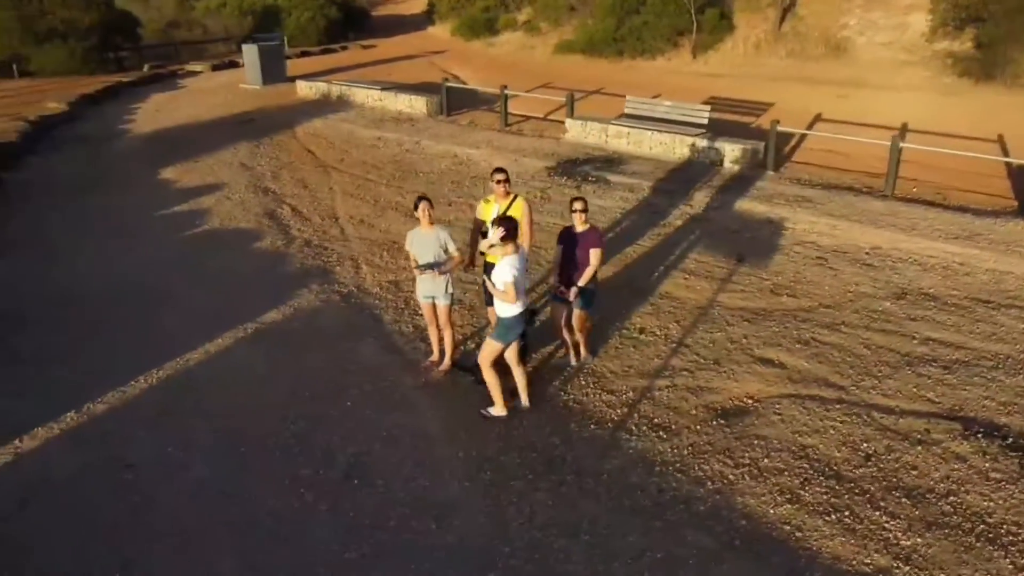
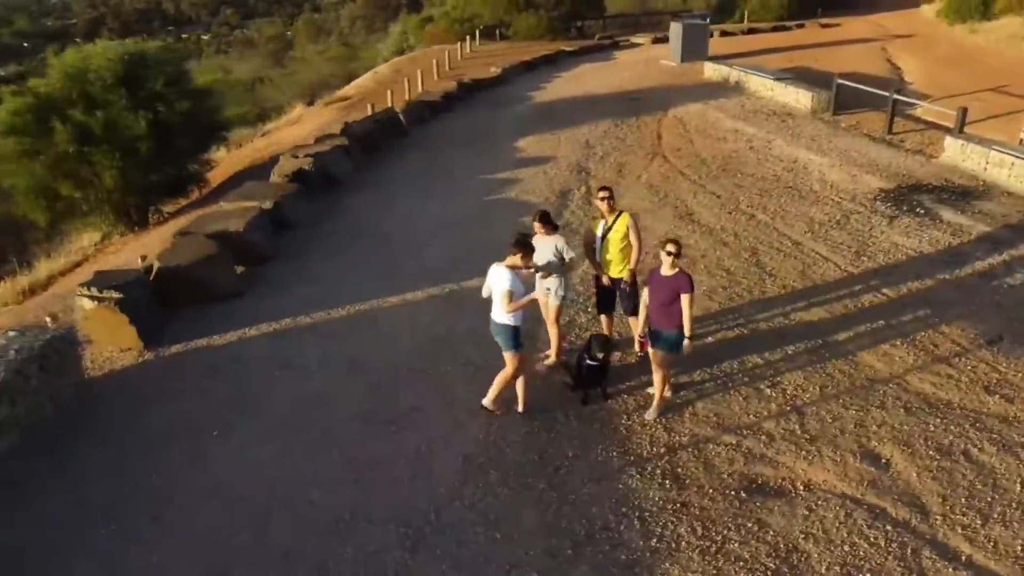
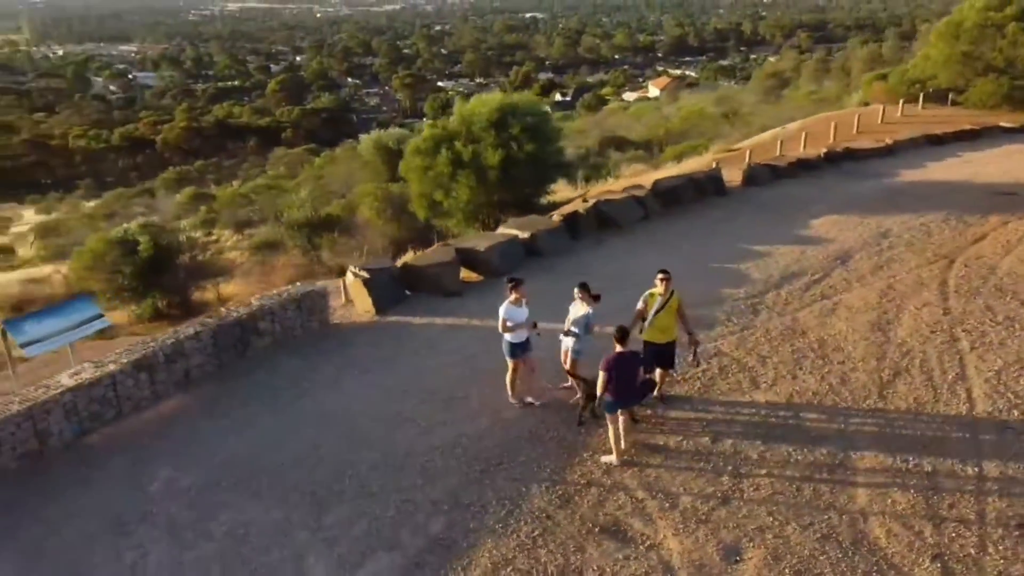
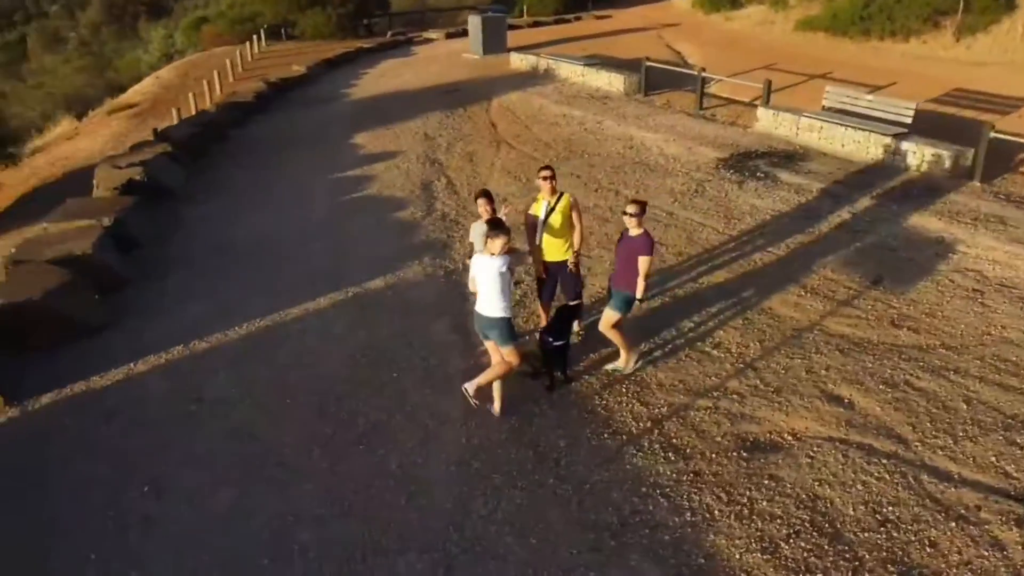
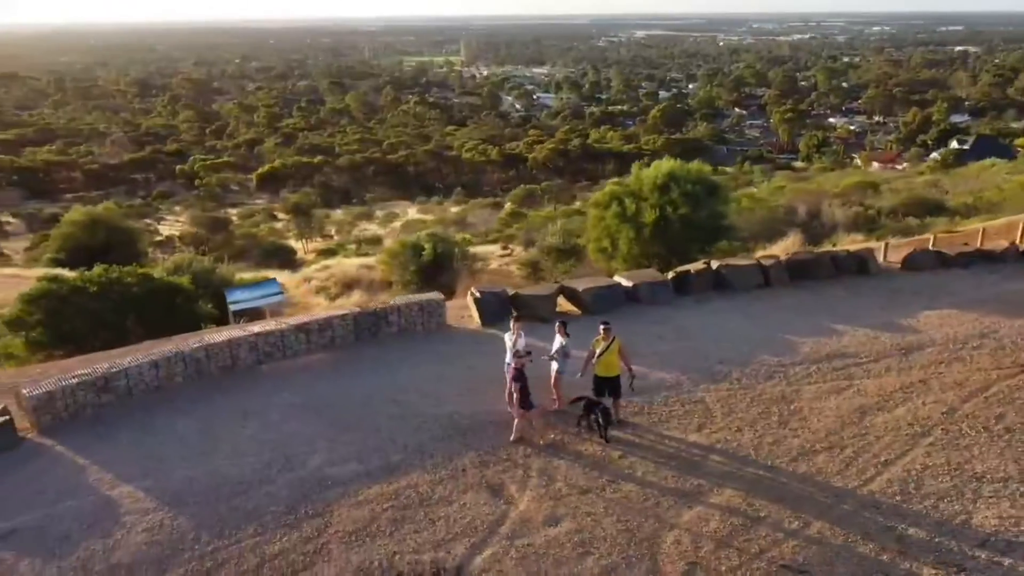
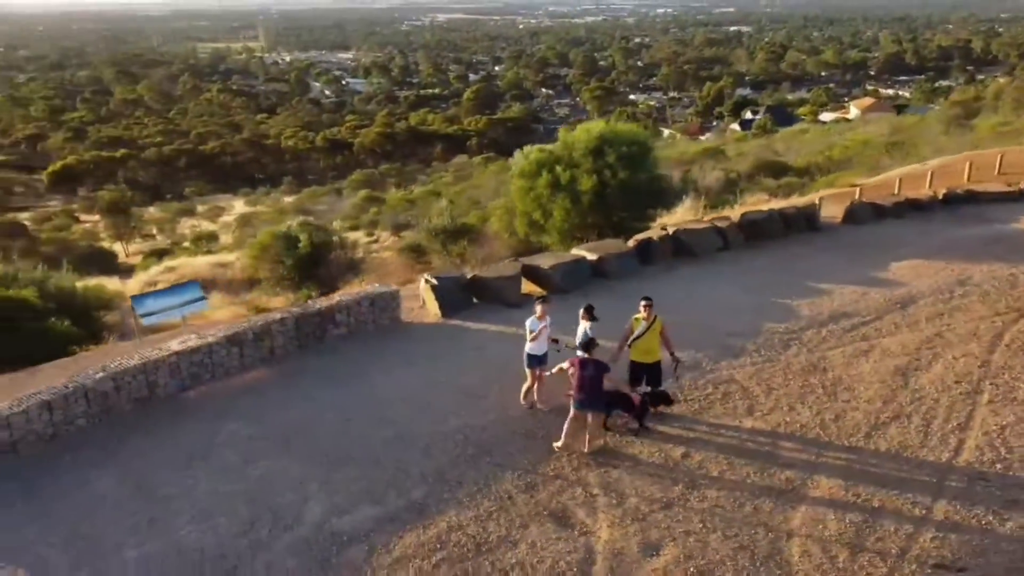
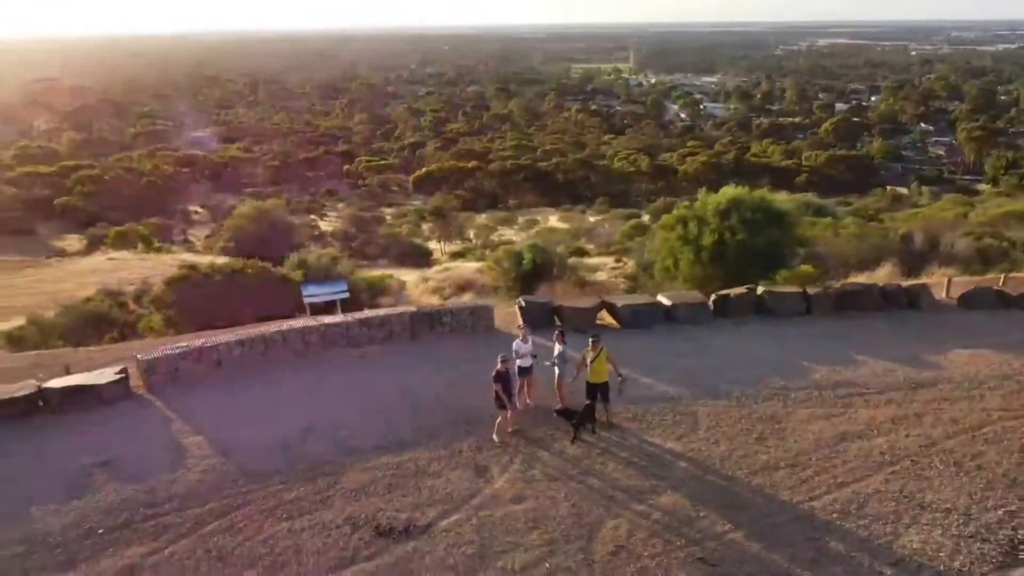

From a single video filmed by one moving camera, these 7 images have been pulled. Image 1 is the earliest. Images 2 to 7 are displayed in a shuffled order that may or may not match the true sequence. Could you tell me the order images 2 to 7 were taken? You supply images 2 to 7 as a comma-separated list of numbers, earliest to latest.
4, 2, 3, 6, 5, 7
